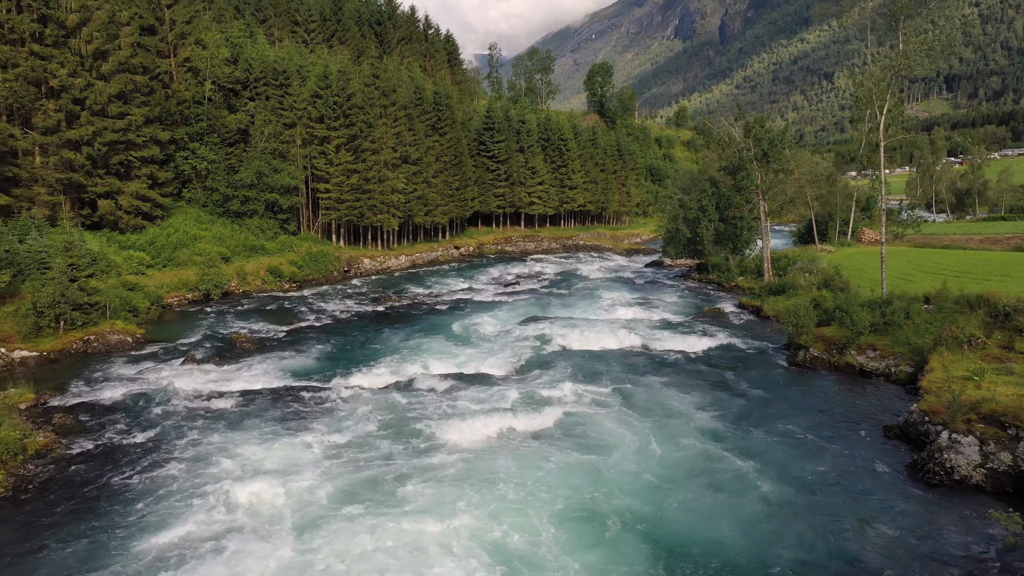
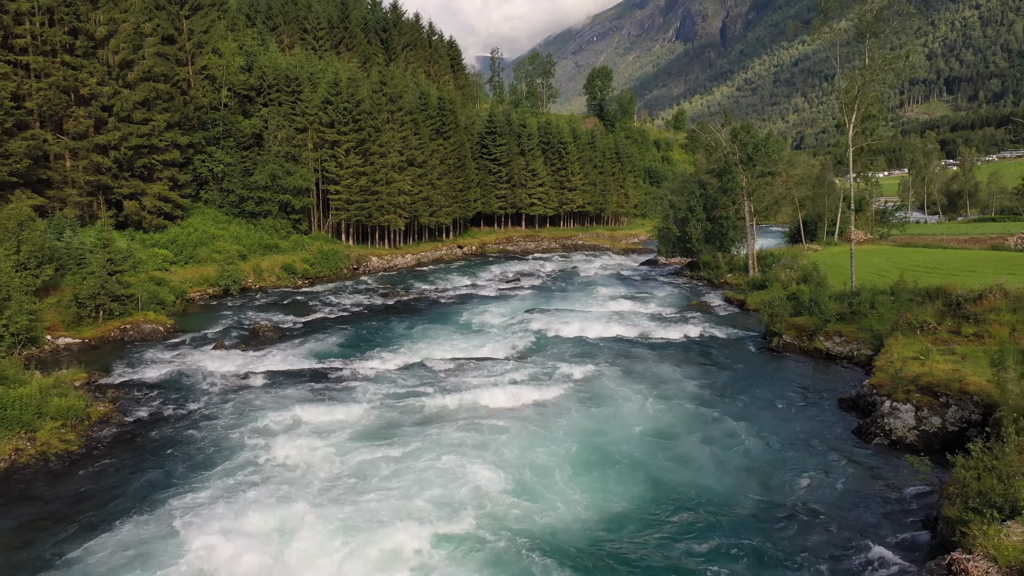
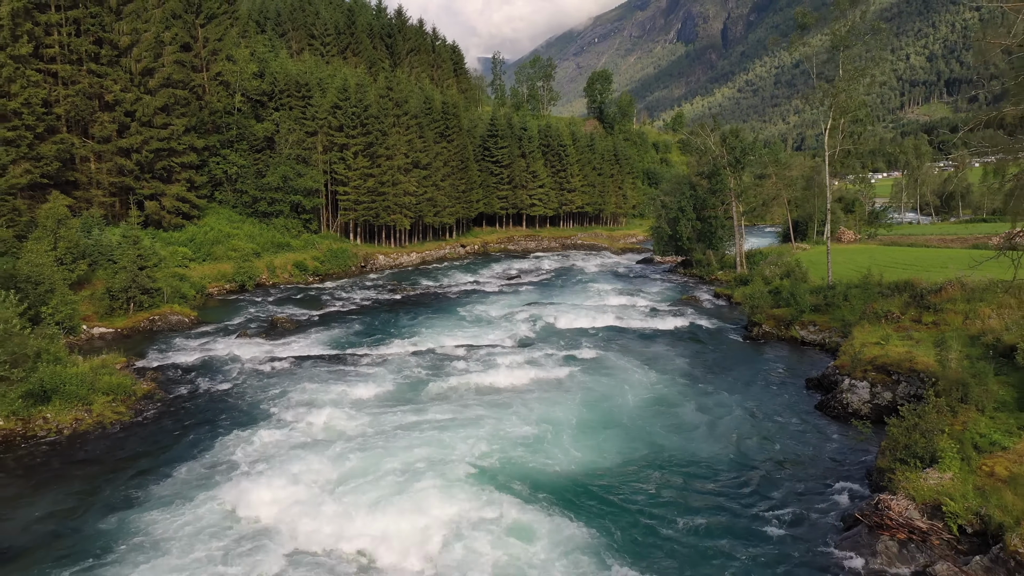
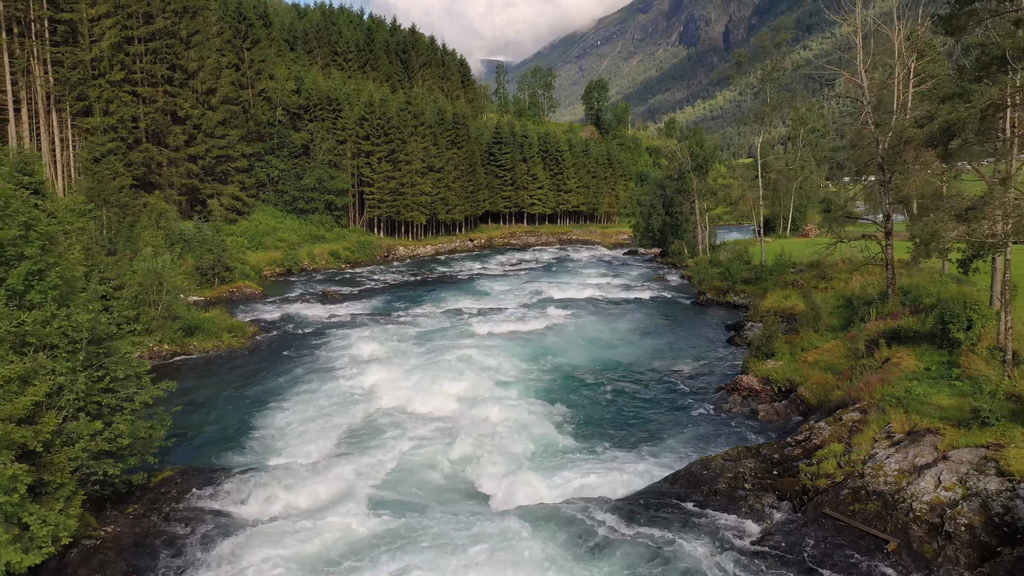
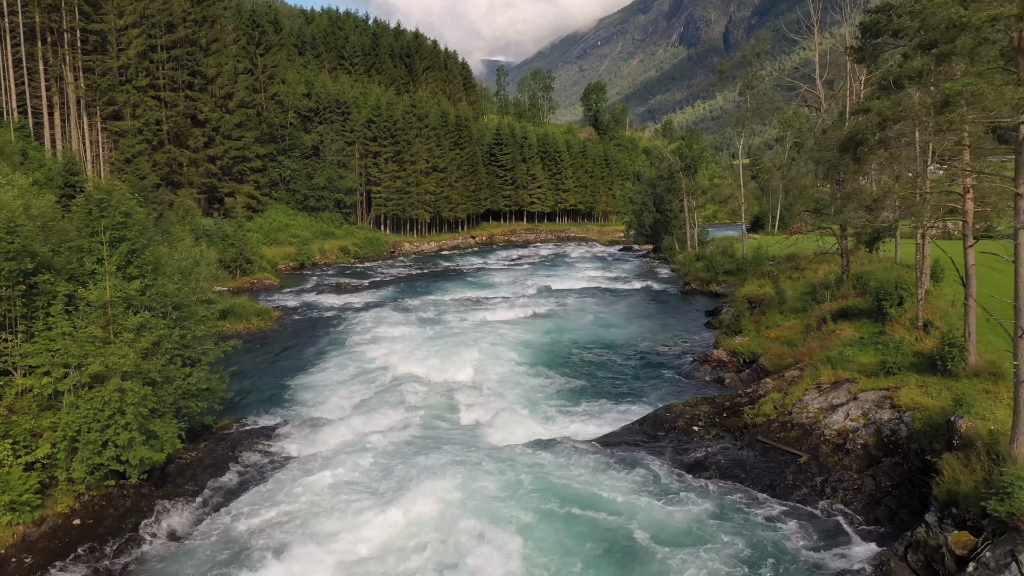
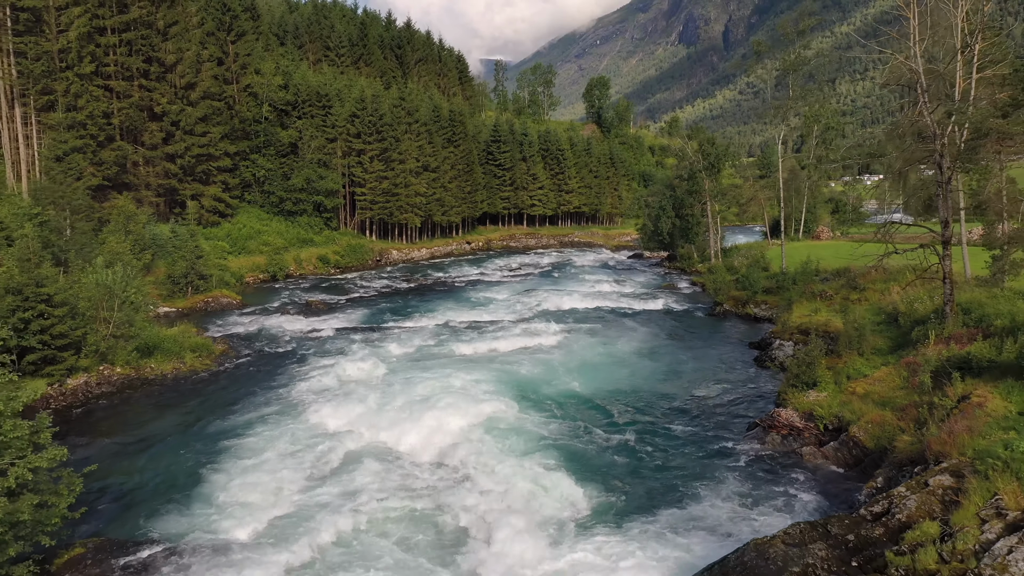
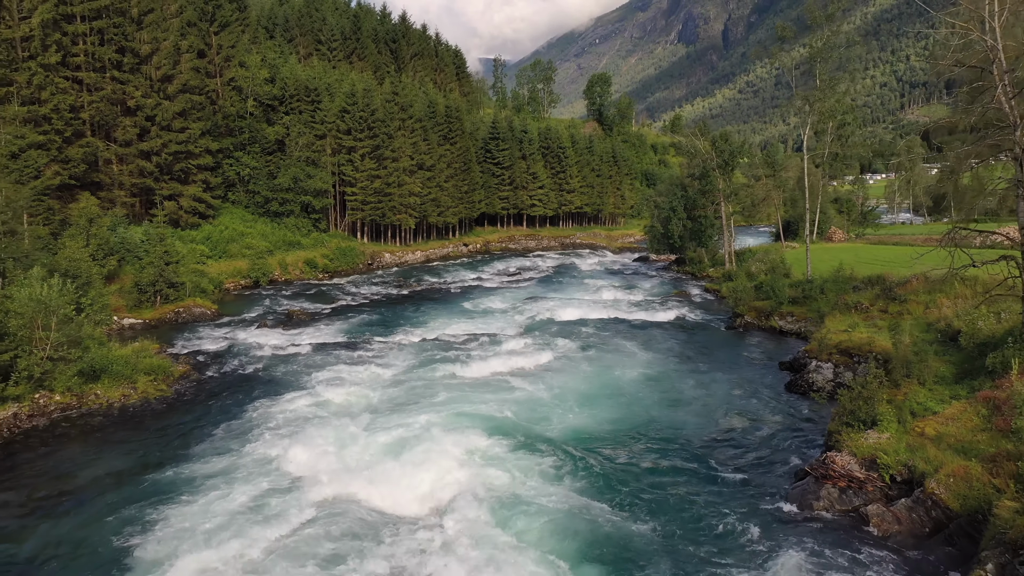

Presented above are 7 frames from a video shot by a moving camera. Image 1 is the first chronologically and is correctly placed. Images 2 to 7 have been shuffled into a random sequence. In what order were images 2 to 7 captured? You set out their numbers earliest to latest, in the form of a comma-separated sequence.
2, 3, 7, 6, 4, 5
